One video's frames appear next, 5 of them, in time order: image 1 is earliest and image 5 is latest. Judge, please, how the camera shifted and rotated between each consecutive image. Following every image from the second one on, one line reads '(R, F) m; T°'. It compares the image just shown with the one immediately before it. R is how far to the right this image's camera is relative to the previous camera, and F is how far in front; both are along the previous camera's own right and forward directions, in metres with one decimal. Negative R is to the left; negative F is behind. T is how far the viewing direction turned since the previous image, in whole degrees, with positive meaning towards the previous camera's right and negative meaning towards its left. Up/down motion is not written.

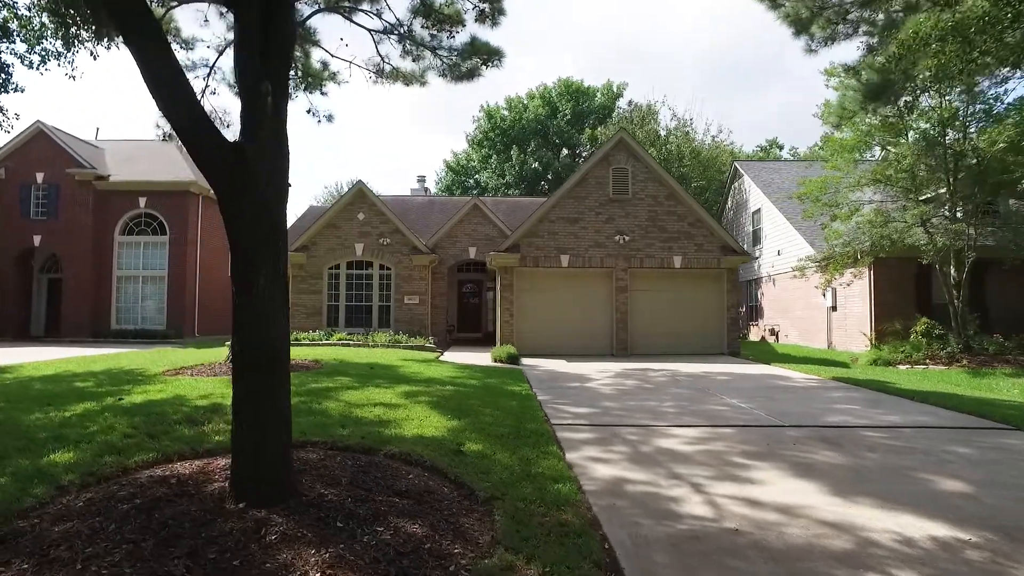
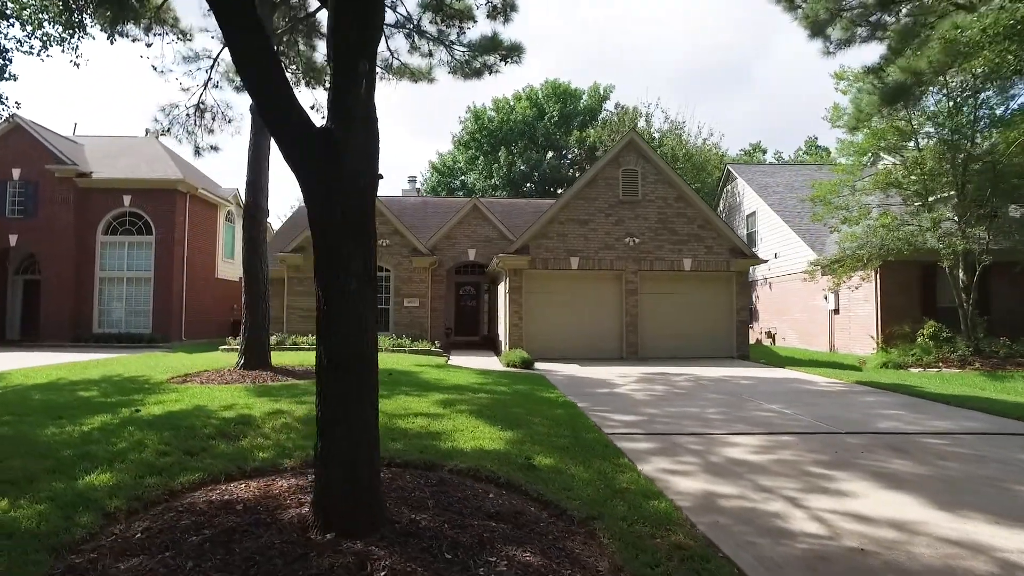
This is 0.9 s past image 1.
(-0.9, +0.4) m; +2°
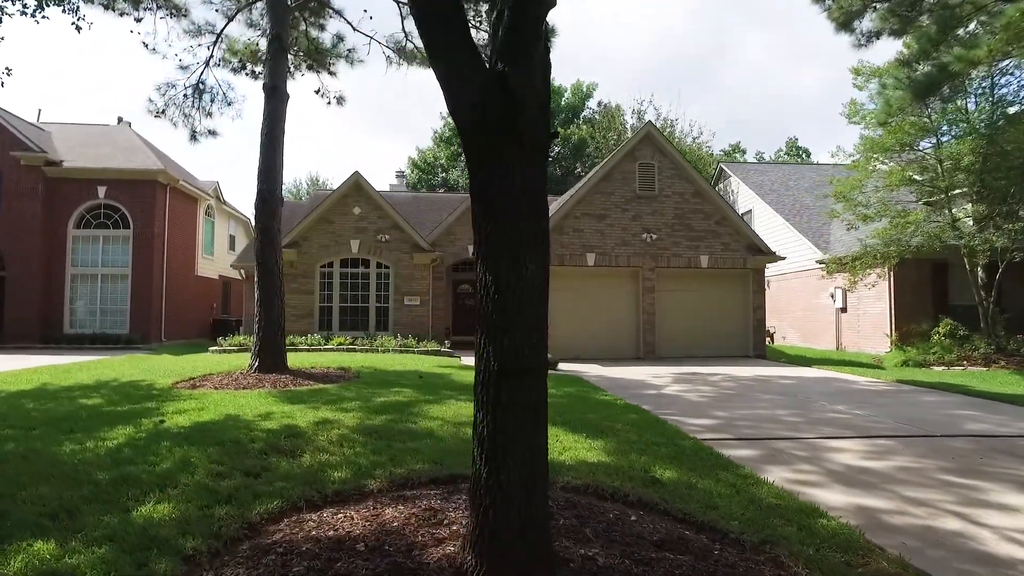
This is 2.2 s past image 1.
(-1.2, +0.7) m; +3°
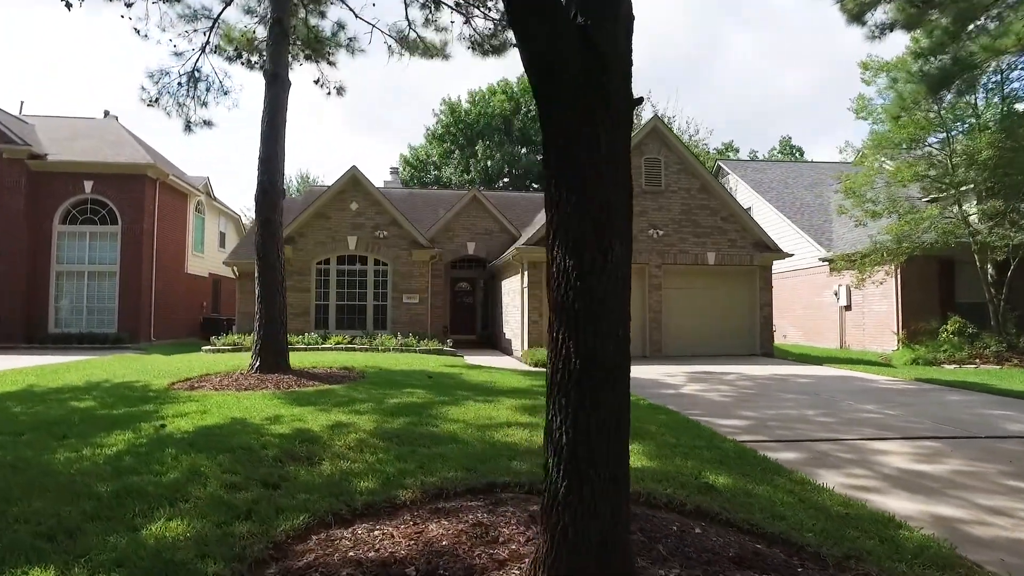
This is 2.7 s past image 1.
(-0.4, +0.4) m; +1°
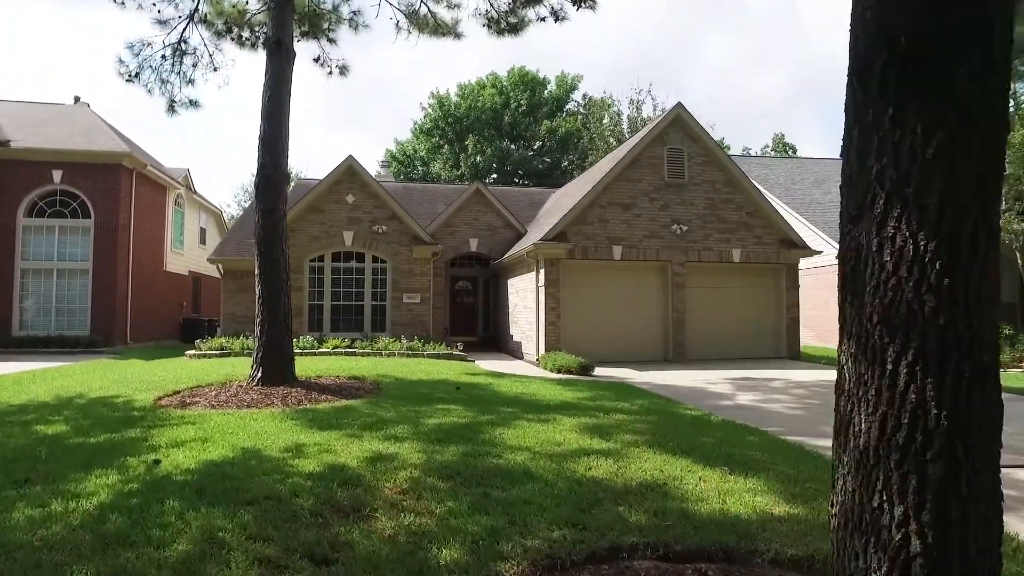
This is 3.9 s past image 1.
(-0.8, +1.1) m; +2°
